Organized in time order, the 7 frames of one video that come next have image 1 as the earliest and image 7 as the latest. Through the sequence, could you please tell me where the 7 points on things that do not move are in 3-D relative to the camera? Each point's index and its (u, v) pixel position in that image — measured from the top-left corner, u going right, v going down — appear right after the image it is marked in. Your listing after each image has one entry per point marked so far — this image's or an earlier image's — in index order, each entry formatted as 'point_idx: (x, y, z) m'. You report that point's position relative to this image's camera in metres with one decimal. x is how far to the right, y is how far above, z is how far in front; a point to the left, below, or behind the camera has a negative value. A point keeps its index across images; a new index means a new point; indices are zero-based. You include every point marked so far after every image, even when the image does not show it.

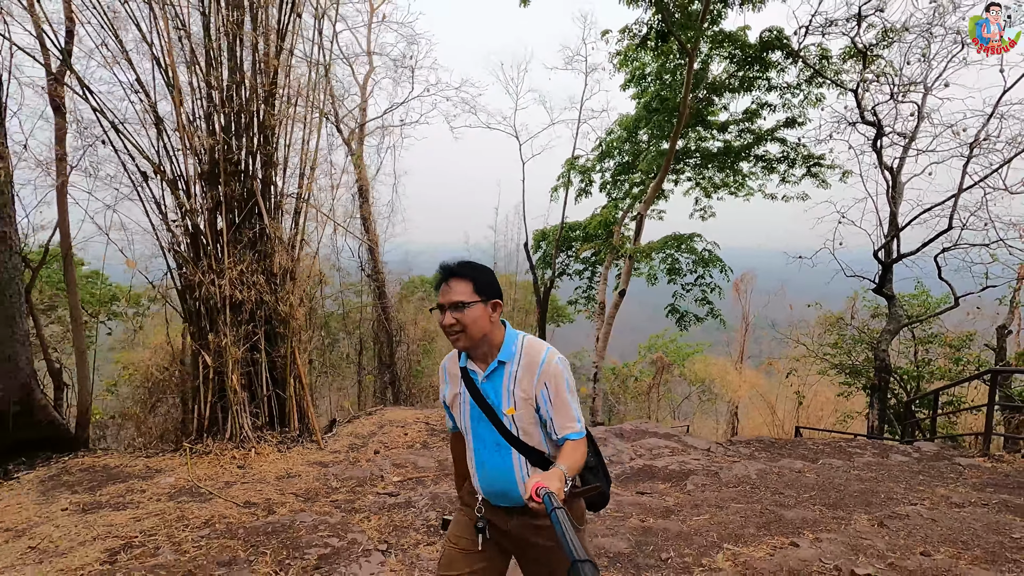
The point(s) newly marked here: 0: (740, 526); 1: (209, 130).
0: (+1.0, -1.1, +2.5) m
1: (-2.1, +1.0, +3.7) m
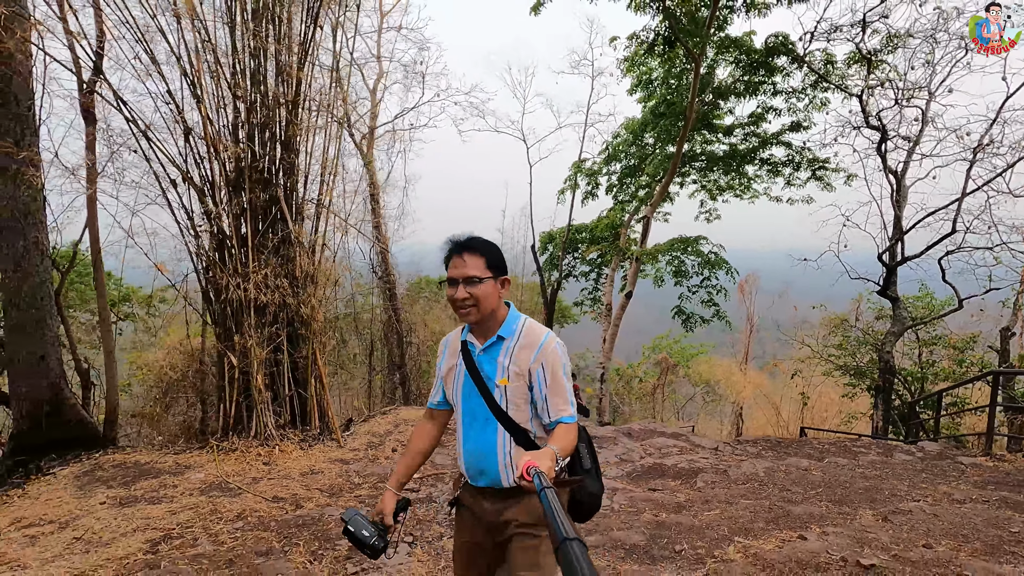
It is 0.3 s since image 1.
0: (+1.1, -1.1, +2.6) m
1: (-1.9, +1.0, +3.8) m
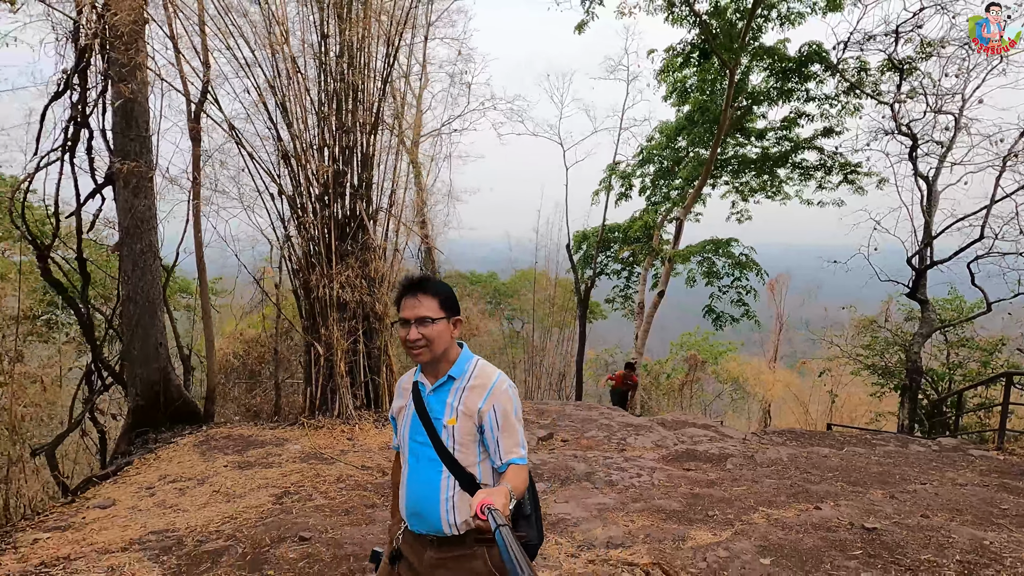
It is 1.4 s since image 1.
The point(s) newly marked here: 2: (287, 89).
0: (+1.5, -1.2, +3.0) m
1: (-1.5, +1.0, +4.4) m
2: (-1.7, +1.5, +4.2) m
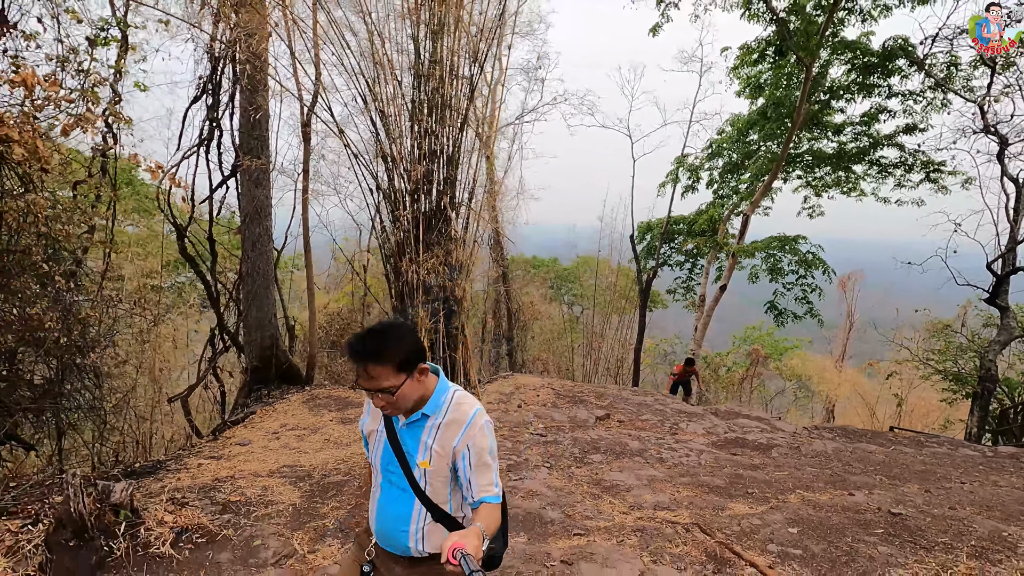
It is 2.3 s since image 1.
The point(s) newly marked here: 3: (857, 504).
0: (+1.8, -1.2, +3.3) m
1: (-0.9, +1.2, +4.9) m
2: (-1.1, +1.7, +4.8) m
3: (+1.8, -1.1, +2.8) m
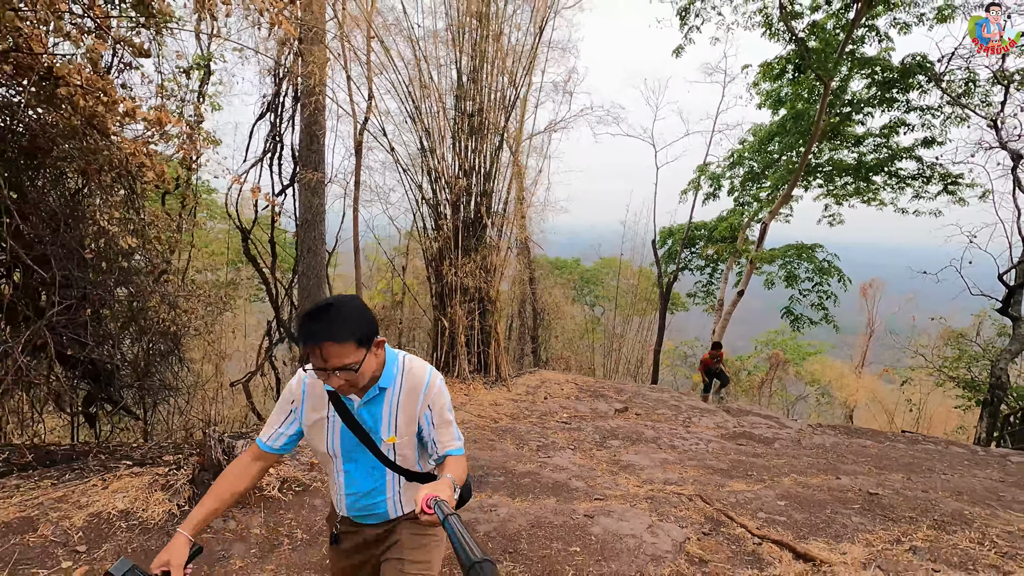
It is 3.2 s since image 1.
0: (+2.0, -1.2, +3.7) m
1: (-0.6, +1.2, +5.4) m
2: (-0.8, +1.7, +5.3) m
3: (+2.0, -1.2, +3.3) m
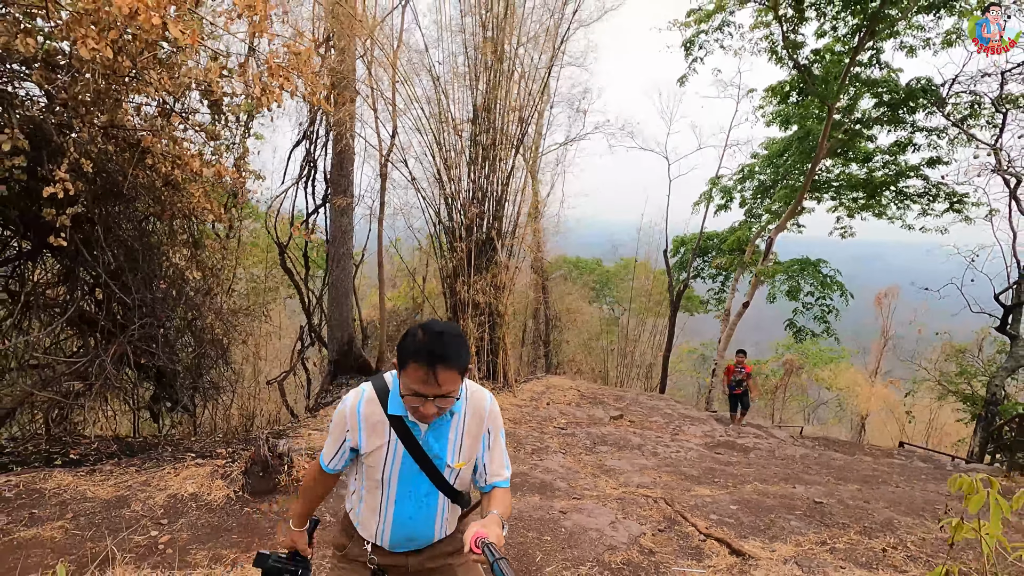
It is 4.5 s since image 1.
0: (+2.0, -1.5, +4.2) m
1: (-0.5, +1.0, +6.0) m
2: (-0.7, +1.5, +5.9) m
3: (+2.0, -1.4, +3.7) m
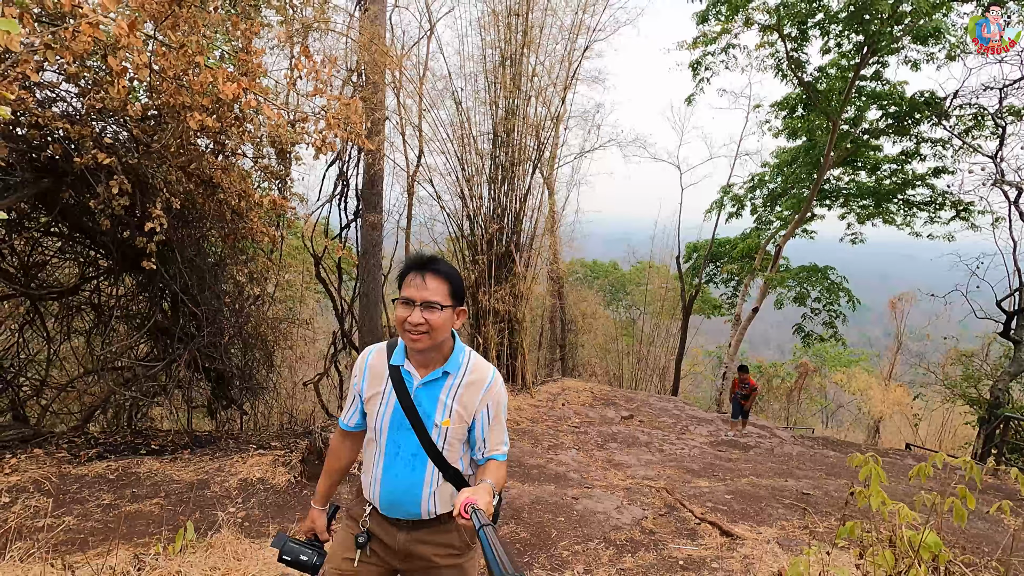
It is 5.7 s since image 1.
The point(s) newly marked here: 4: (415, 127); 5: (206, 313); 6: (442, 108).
0: (+2.2, -1.6, +4.6) m
1: (-0.3, +0.9, +6.5) m
2: (-0.5, +1.4, +6.4) m
3: (+2.1, -1.5, +4.1) m
4: (-1.1, +1.9, +6.2) m
5: (-2.5, -0.2, +4.4) m
6: (-0.8, +2.1, +6.3) m
